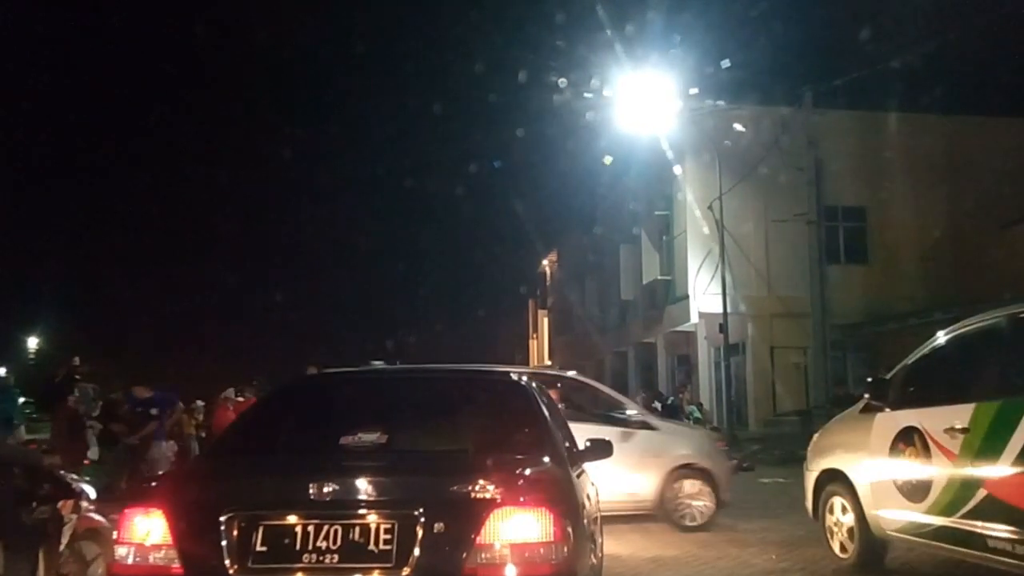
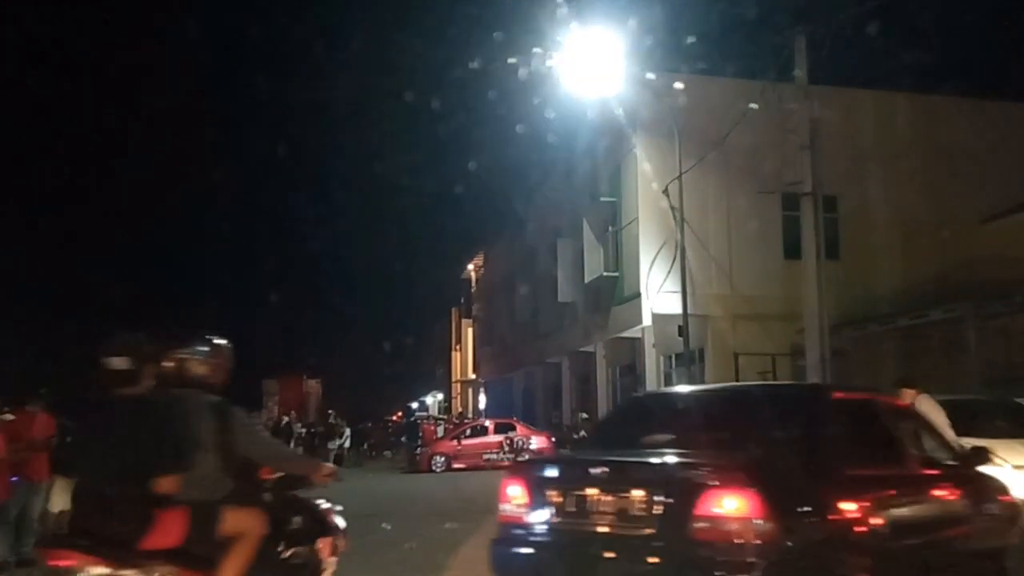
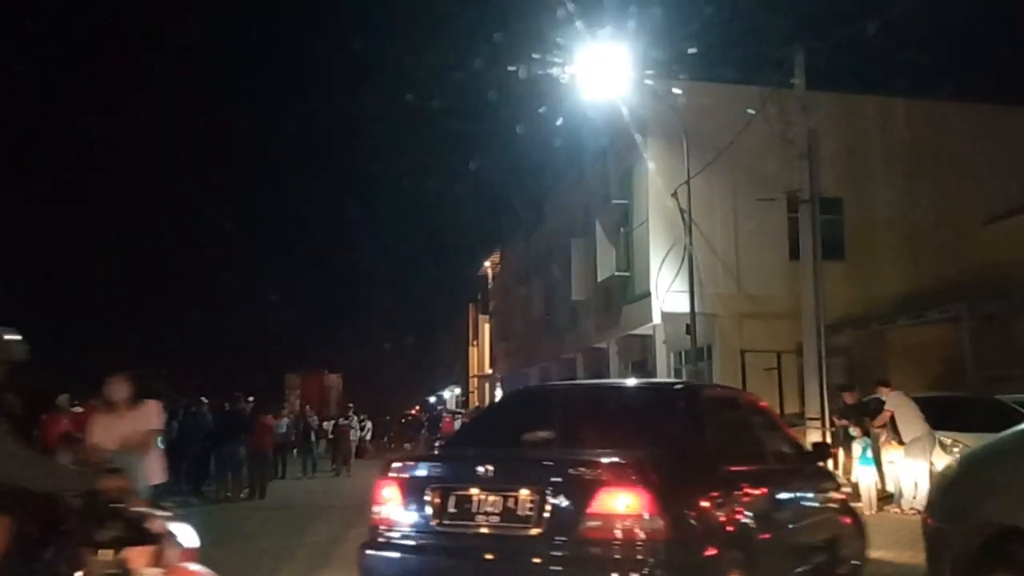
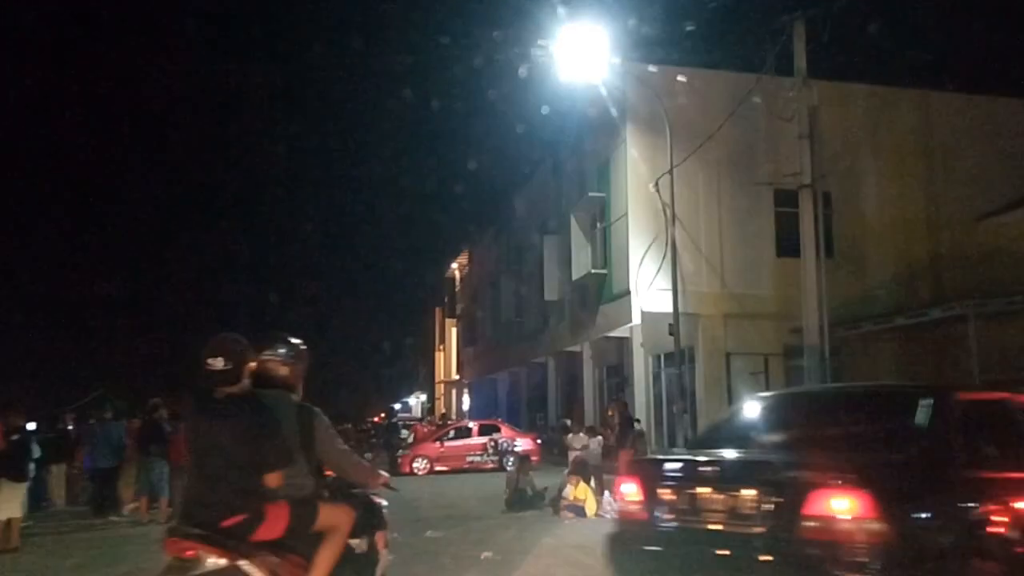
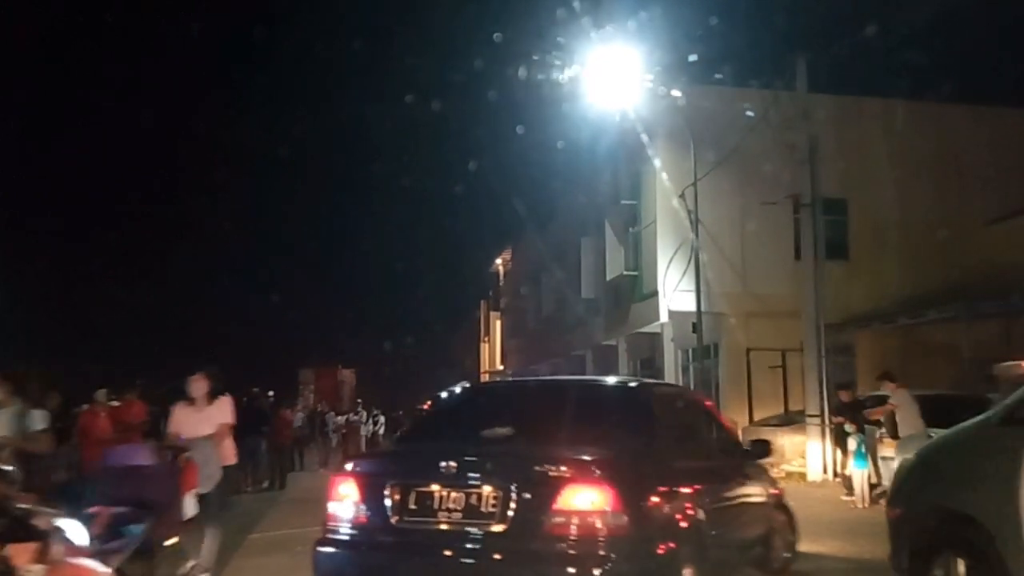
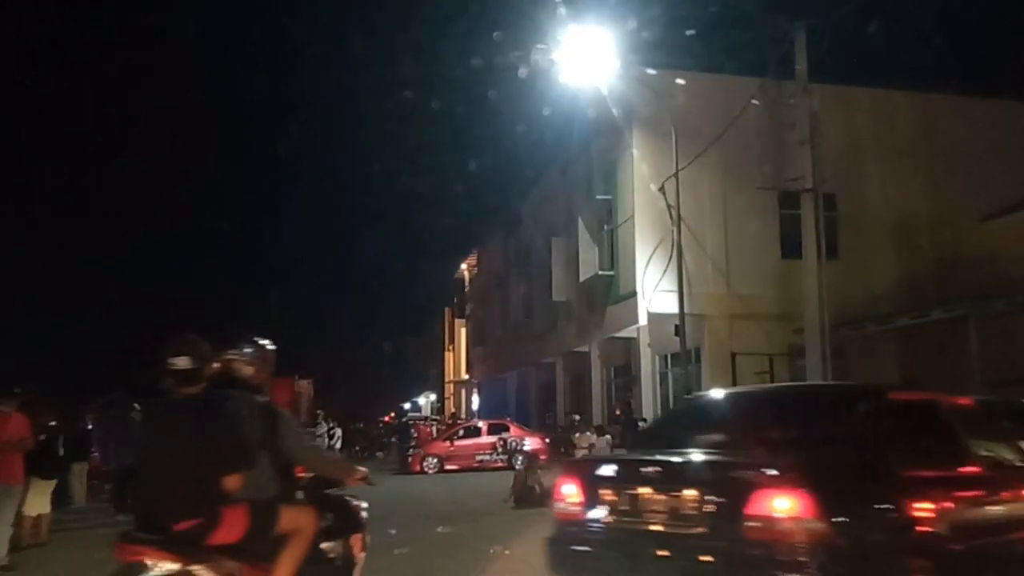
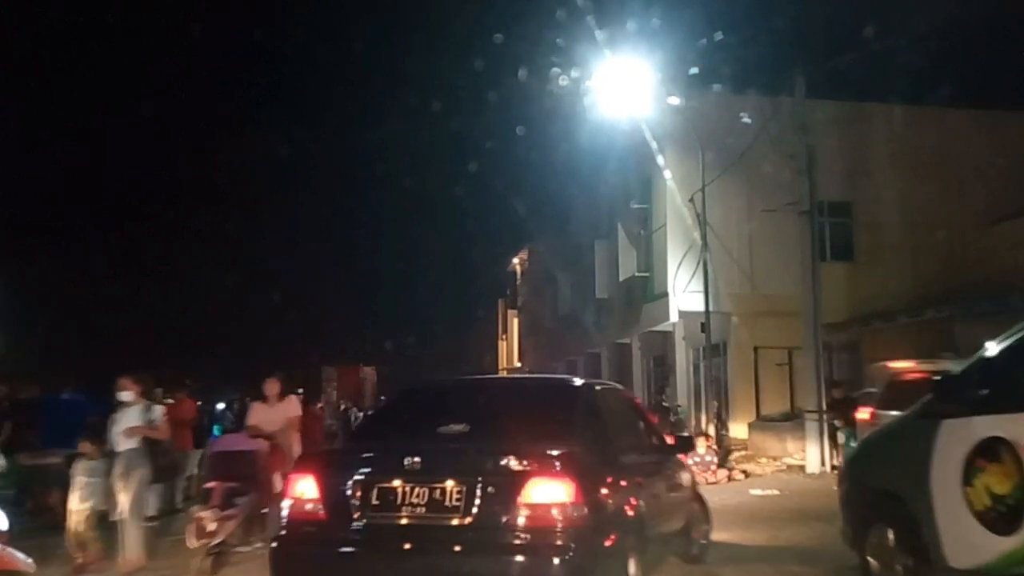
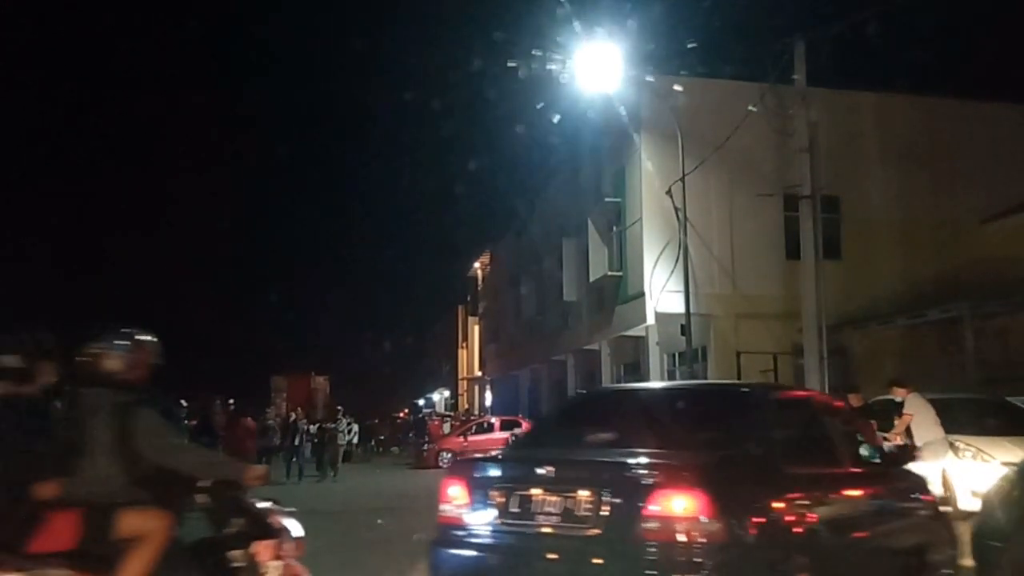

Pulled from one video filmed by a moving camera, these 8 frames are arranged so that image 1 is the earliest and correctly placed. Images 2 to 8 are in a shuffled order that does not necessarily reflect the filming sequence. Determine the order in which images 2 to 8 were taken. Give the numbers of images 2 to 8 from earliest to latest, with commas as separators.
7, 5, 3, 8, 2, 6, 4
